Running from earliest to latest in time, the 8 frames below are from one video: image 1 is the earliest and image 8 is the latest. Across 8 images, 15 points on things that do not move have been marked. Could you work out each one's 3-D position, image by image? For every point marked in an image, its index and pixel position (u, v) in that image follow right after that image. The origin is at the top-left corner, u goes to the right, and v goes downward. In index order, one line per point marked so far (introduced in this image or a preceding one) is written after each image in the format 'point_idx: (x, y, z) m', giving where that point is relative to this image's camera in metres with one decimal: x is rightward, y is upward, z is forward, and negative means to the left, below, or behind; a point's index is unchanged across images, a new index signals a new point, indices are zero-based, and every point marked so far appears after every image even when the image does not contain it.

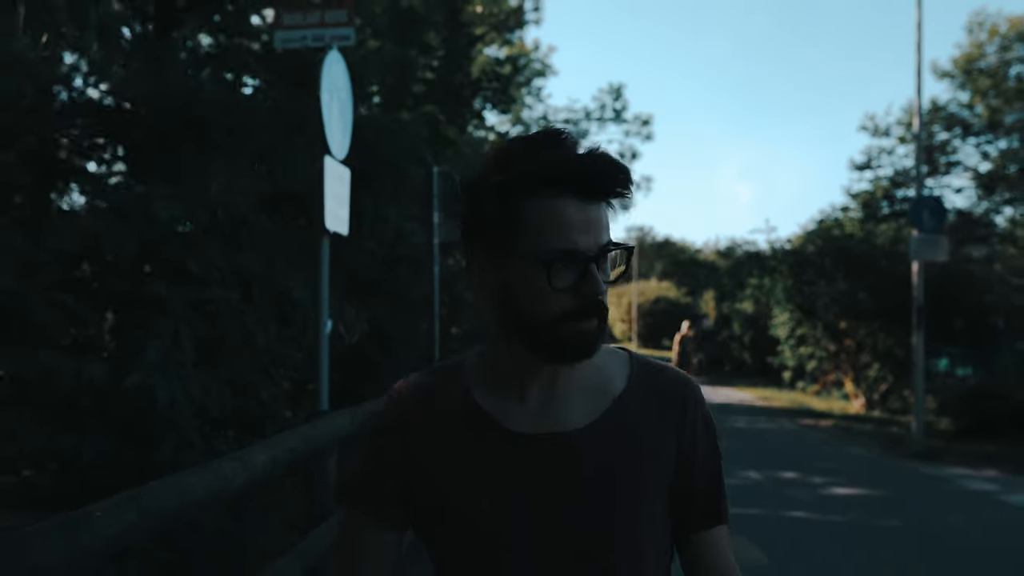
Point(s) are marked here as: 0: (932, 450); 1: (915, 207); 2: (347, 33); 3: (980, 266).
0: (+7.8, -3.0, +14.8) m
1: (+7.5, +1.5, +14.7) m
2: (-1.1, +1.7, +5.3) m
3: (+11.5, +0.5, +19.6) m
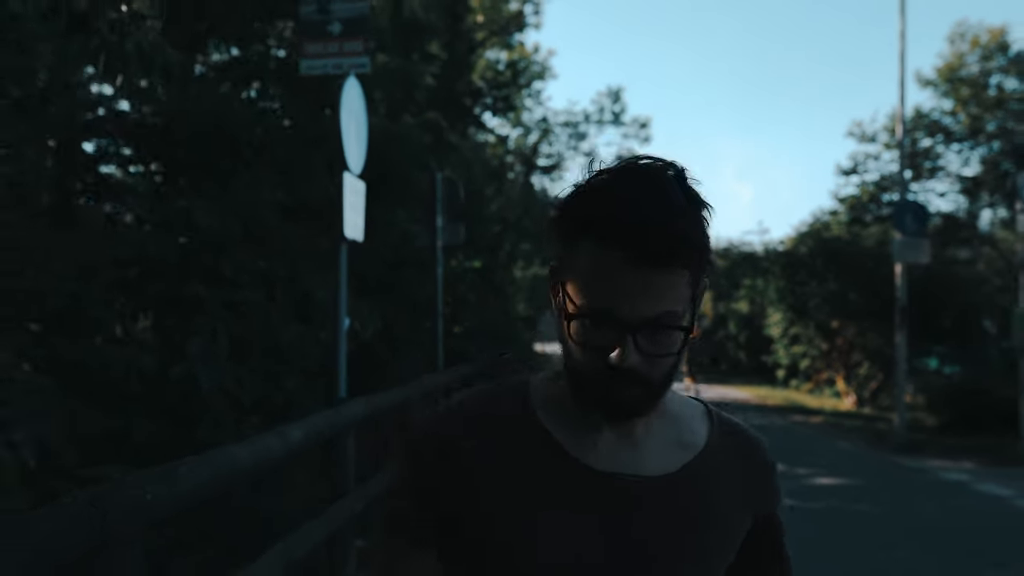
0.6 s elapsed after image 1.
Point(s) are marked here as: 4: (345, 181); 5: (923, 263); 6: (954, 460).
0: (+7.8, -3.0, +15.4) m
1: (+7.5, +1.5, +15.4) m
2: (-1.1, +1.7, +5.9) m
3: (+11.5, +0.5, +20.2) m
4: (-1.2, +0.8, +5.7) m
5: (+7.9, +0.5, +15.2) m
6: (+7.6, -2.9, +13.5) m
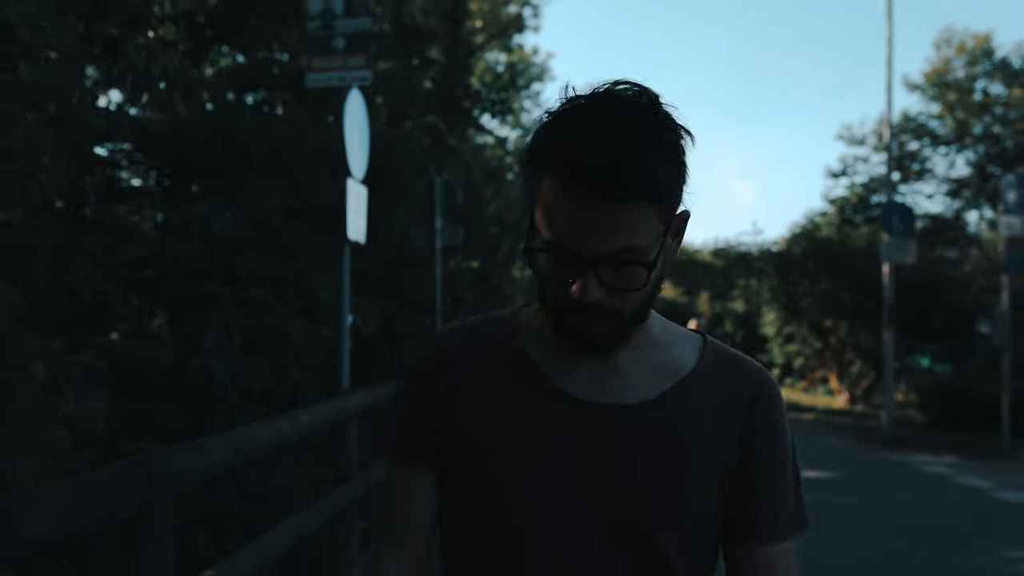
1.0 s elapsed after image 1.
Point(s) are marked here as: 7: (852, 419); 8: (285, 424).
0: (+7.8, -3.0, +15.8) m
1: (+7.5, +1.5, +15.8) m
2: (-1.2, +1.7, +6.3) m
3: (+11.4, +0.5, +20.6) m
4: (-1.3, +0.8, +6.1) m
5: (+7.8, +0.5, +15.6) m
6: (+7.5, -2.9, +13.9) m
7: (+8.5, -3.3, +19.8) m
8: (-1.3, -0.8, +4.5) m
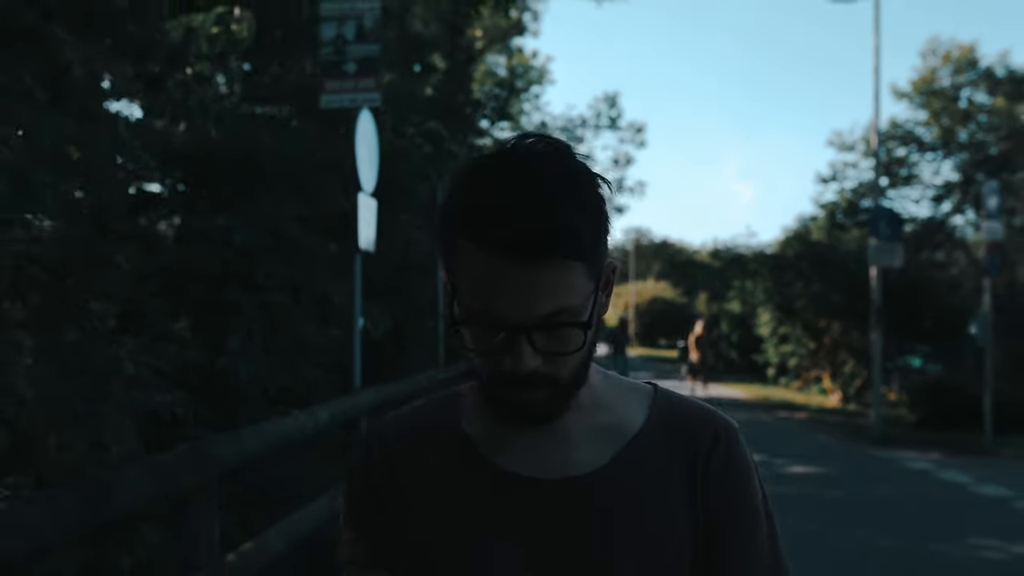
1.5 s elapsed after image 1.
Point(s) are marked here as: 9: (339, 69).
0: (+7.8, -3.1, +16.3) m
1: (+7.4, +1.5, +16.3) m
2: (-1.2, +1.7, +6.8) m
3: (+11.4, +0.5, +21.1) m
4: (-1.3, +0.7, +6.6) m
5: (+7.8, +0.4, +16.1) m
6: (+7.5, -3.0, +14.4) m
7: (+8.5, -3.3, +20.3) m
8: (-1.3, -0.8, +5.0) m
9: (-1.5, +1.9, +6.9) m
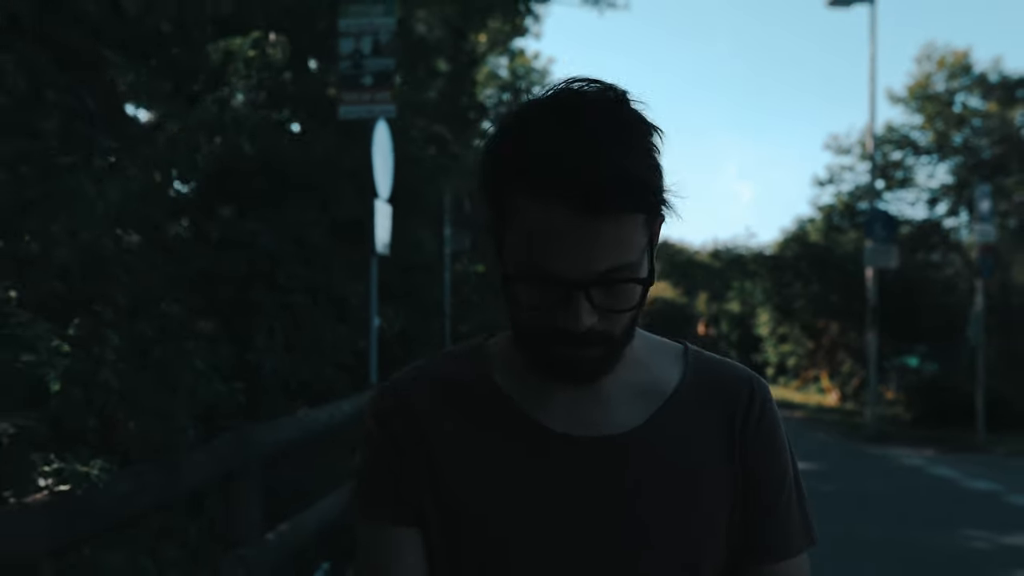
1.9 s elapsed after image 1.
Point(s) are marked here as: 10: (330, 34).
0: (+7.9, -3.1, +16.6) m
1: (+7.5, +1.4, +16.6) m
2: (-1.1, +1.6, +7.2) m
3: (+11.5, +0.5, +21.4) m
4: (-1.2, +0.7, +7.0) m
5: (+7.9, +0.4, +16.4) m
6: (+7.6, -3.0, +14.8) m
7: (+8.6, -3.3, +20.7) m
8: (-1.2, -0.8, +5.4) m
9: (-1.4, +1.9, +7.2) m
10: (-1.9, +2.6, +8.0) m
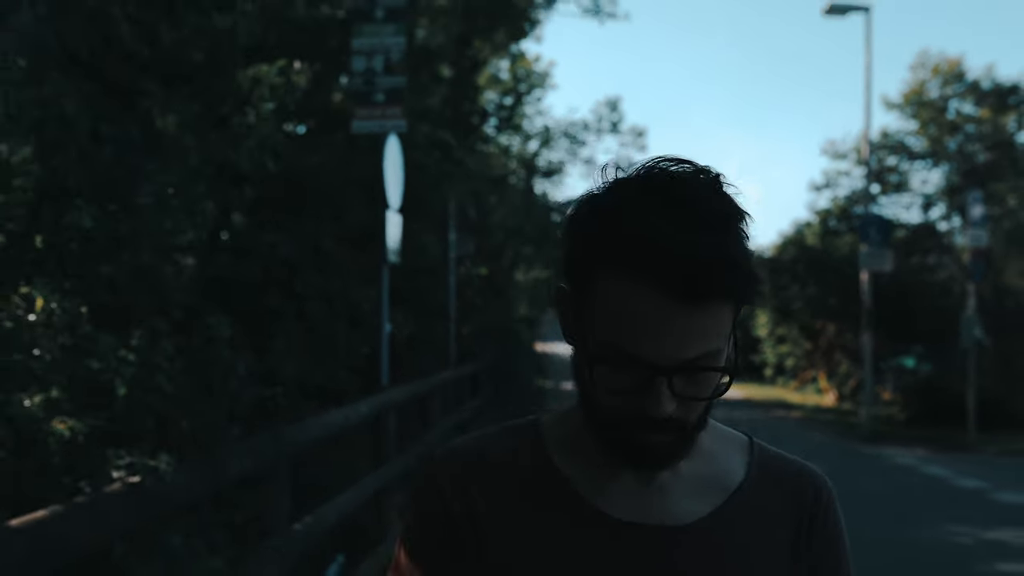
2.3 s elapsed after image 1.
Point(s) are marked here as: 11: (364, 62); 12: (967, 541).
0: (+7.9, -3.1, +17.0) m
1: (+7.6, +1.4, +17.0) m
2: (-1.1, +1.6, +7.5) m
3: (+11.5, +0.4, +21.8) m
4: (-1.2, +0.6, +7.4) m
5: (+8.0, +0.4, +16.8) m
6: (+7.6, -3.1, +15.1) m
7: (+8.7, -3.4, +21.0) m
8: (-1.2, -0.9, +5.7) m
9: (-1.4, +1.8, +7.6) m
10: (-1.8, +2.5, +8.3) m
11: (-1.4, +2.2, +7.6) m
12: (+4.9, -2.7, +8.4) m
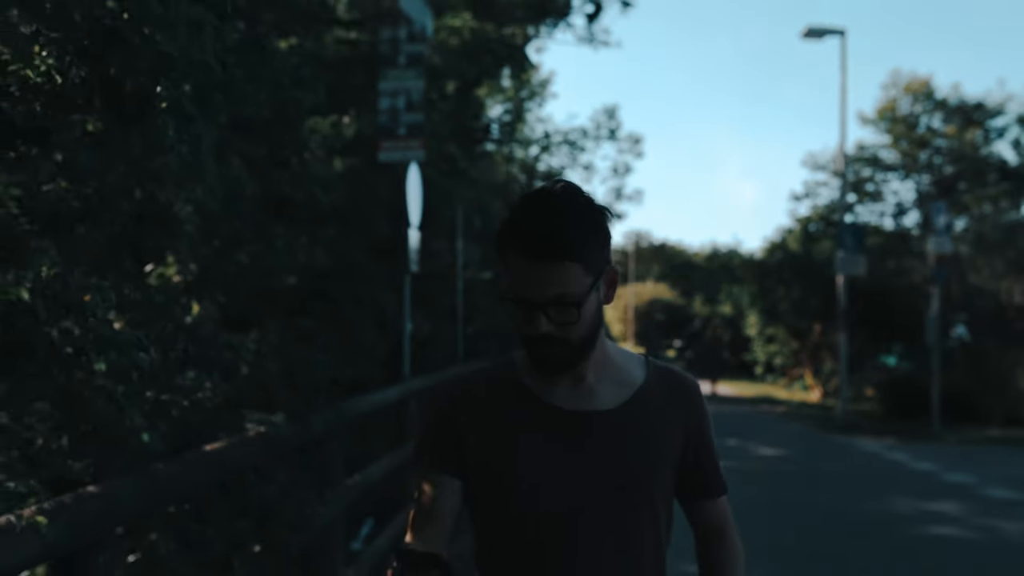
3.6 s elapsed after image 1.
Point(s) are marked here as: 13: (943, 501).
0: (+7.9, -3.2, +18.3) m
1: (+7.6, +1.3, +18.3) m
2: (-1.0, +1.5, +8.9) m
3: (+11.6, +0.3, +23.1) m
4: (-1.1, +0.6, +8.7) m
5: (+8.0, +0.3, +18.1) m
6: (+7.7, -3.1, +16.4) m
7: (+8.7, -3.5, +22.4) m
8: (-1.2, -1.0, +7.1) m
9: (-1.3, +1.8, +8.9) m
10: (-1.8, +2.5, +9.7) m
11: (-1.4, +2.1, +8.9) m
12: (+4.9, -2.8, +9.8) m
13: (+5.6, -2.8, +10.3) m
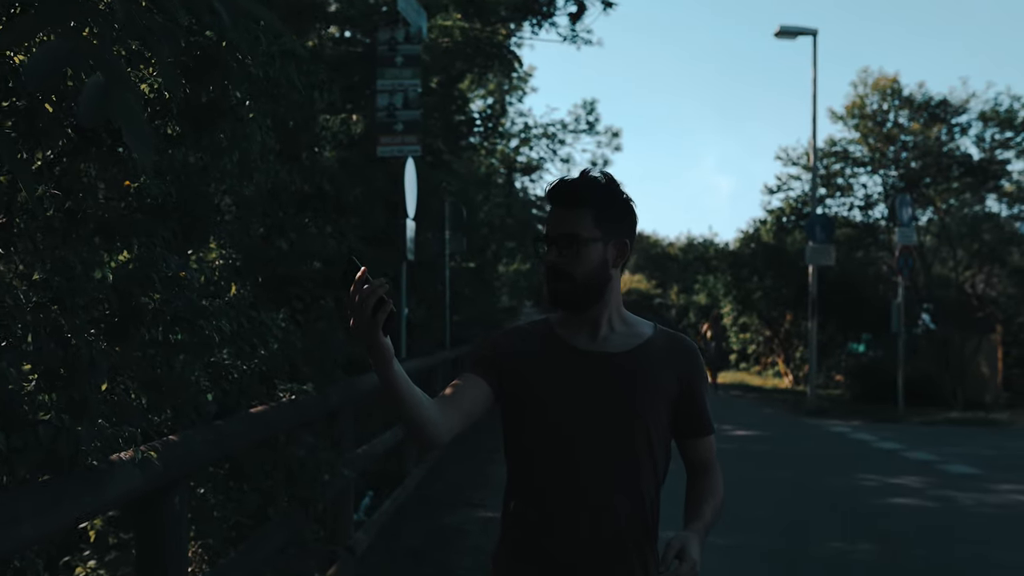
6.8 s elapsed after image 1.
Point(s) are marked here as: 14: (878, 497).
0: (+7.6, -2.9, +19.1) m
1: (+7.2, +1.6, +19.1) m
2: (-1.1, +1.7, +9.3) m
3: (+11.0, +0.7, +24.0) m
4: (-1.2, +0.7, +9.2) m
5: (+7.6, +0.6, +18.9) m
6: (+7.3, -2.9, +17.2) m
7: (+8.2, -3.2, +23.2) m
8: (-1.2, -0.8, +7.6) m
9: (-1.5, +1.9, +9.4) m
10: (-1.9, +2.6, +10.1) m
11: (-1.5, +2.3, +9.4) m
12: (+4.8, -2.6, +10.5) m
13: (+5.5, -2.6, +11.0) m
14: (+4.6, -2.6, +9.8) m
